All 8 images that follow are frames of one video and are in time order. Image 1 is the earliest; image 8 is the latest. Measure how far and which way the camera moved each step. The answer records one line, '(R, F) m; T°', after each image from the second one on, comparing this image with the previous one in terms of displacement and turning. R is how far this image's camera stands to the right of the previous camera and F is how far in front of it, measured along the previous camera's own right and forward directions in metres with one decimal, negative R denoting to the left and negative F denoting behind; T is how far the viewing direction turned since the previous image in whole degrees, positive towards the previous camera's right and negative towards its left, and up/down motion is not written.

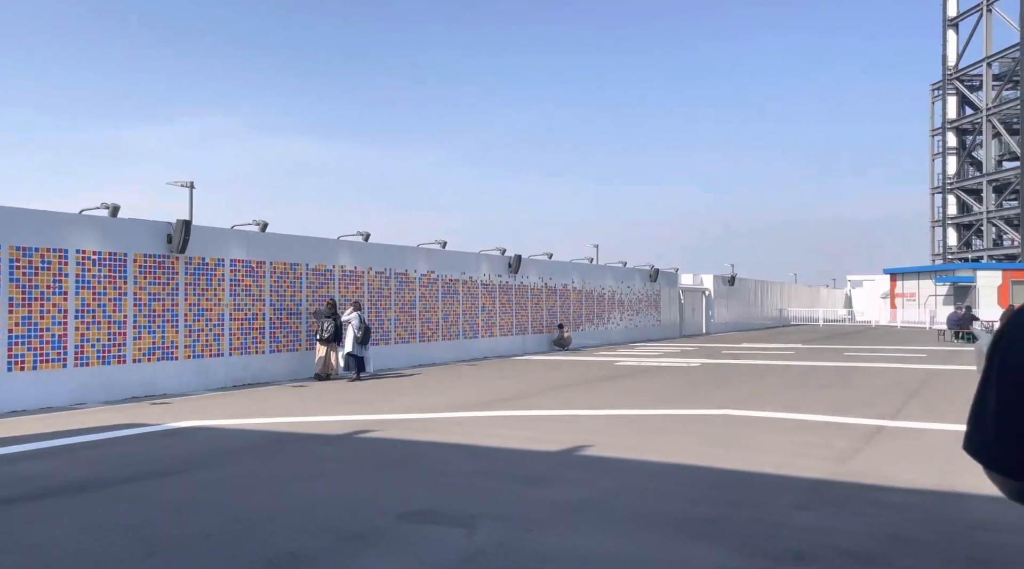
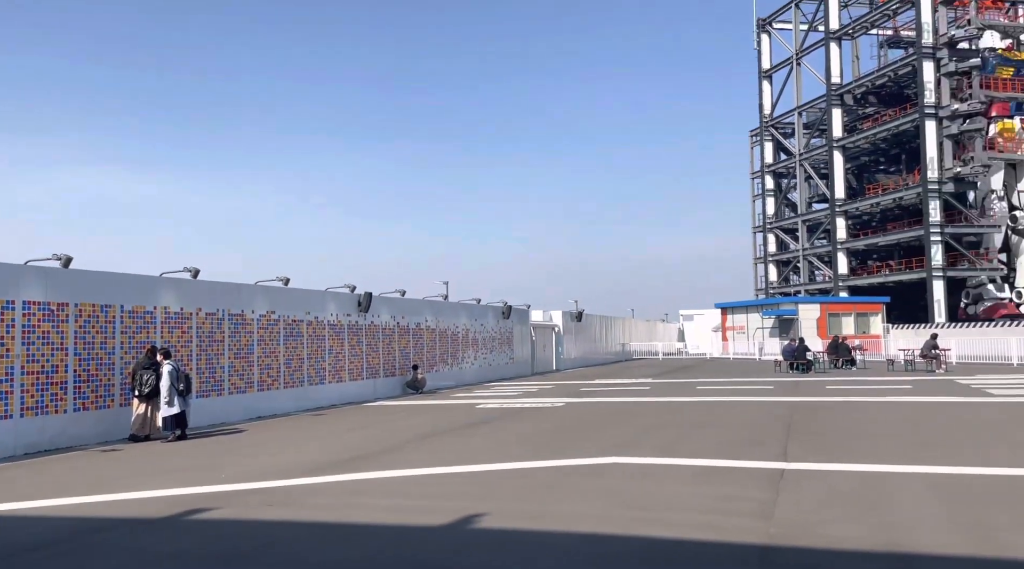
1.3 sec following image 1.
(-0.2, +1.1) m; +11°
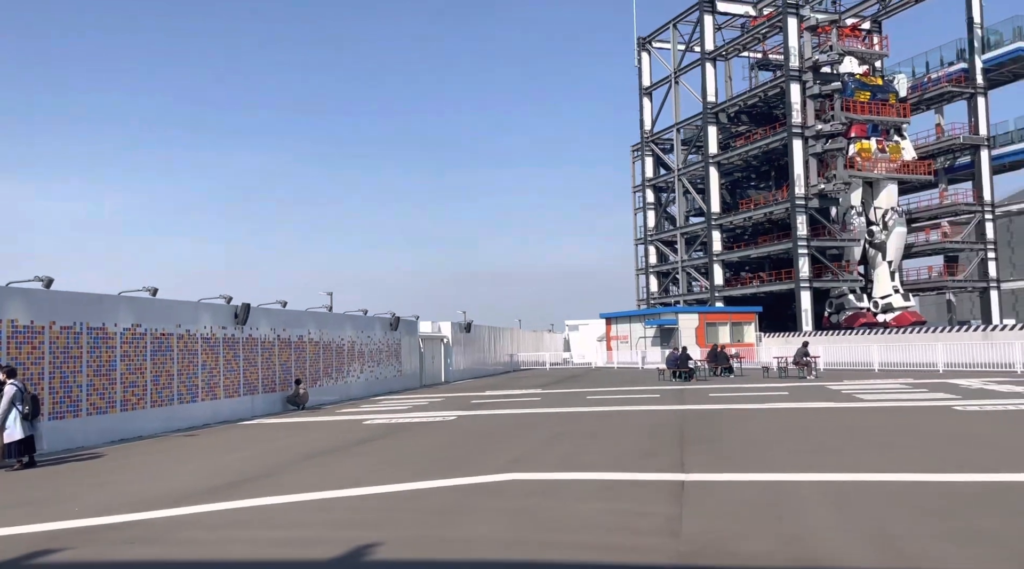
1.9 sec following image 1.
(-0.1, +0.4) m; +8°
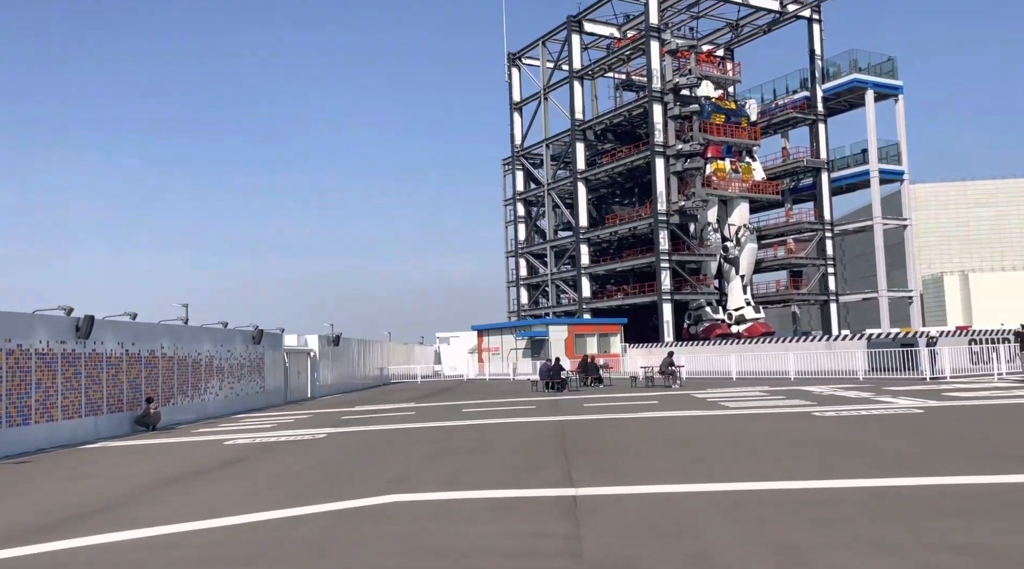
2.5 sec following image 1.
(-0.1, +0.5) m; +9°
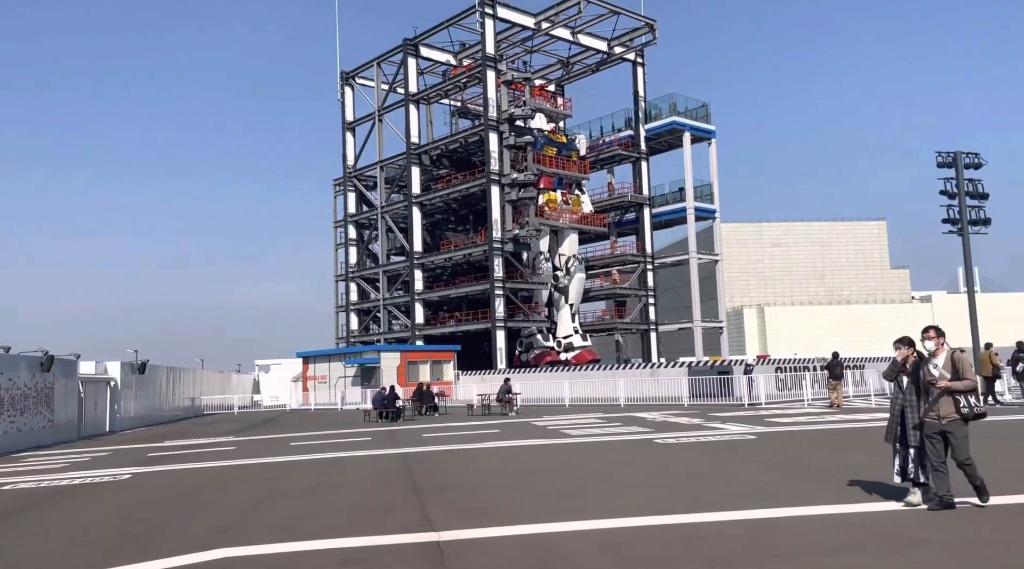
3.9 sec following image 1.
(-0.2, +1.1) m; +12°
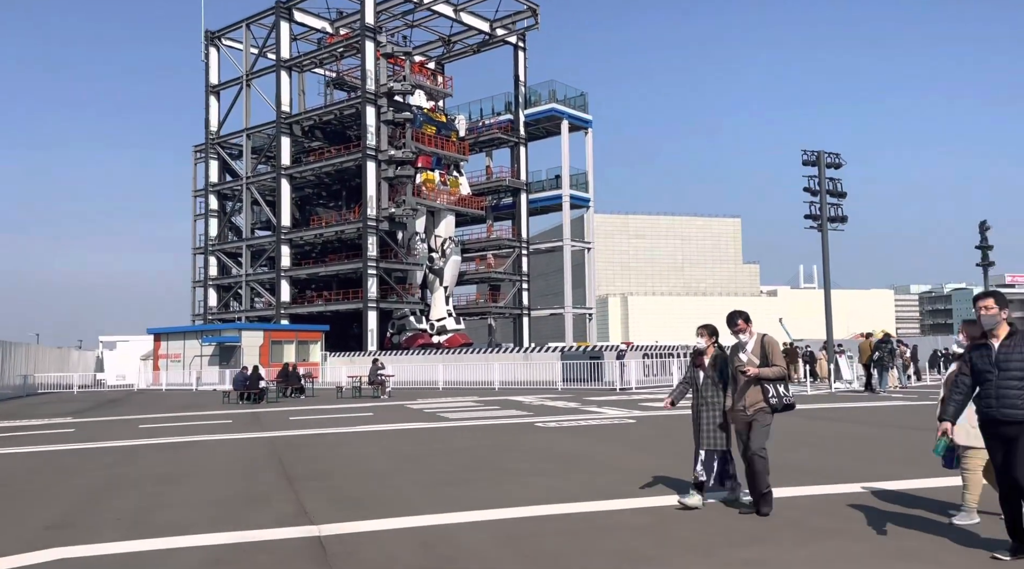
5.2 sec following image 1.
(-0.3, +1.1) m; +9°
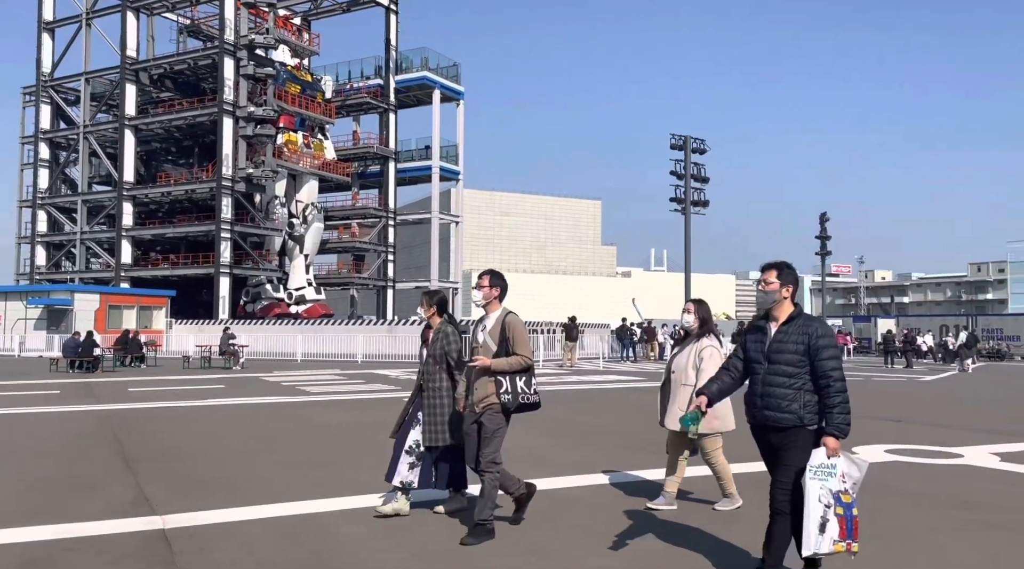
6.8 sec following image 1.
(-0.3, +1.1) m; +10°
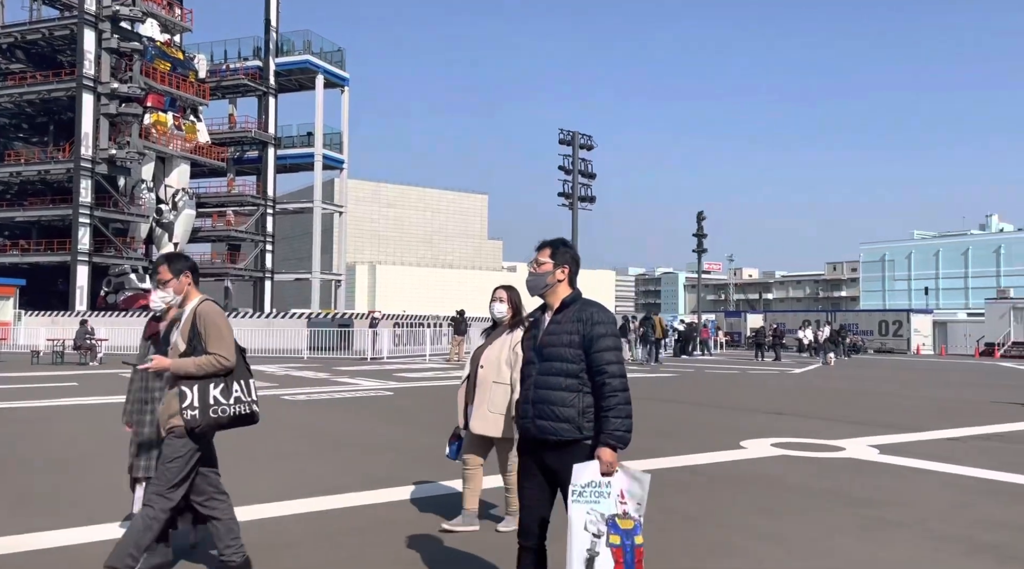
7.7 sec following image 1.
(-0.1, +0.9) m; +8°
